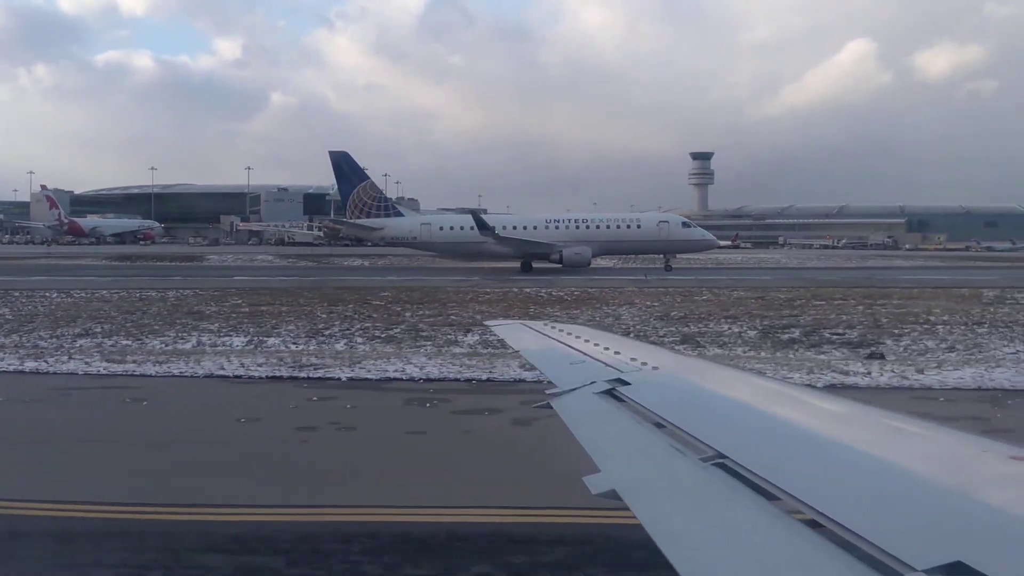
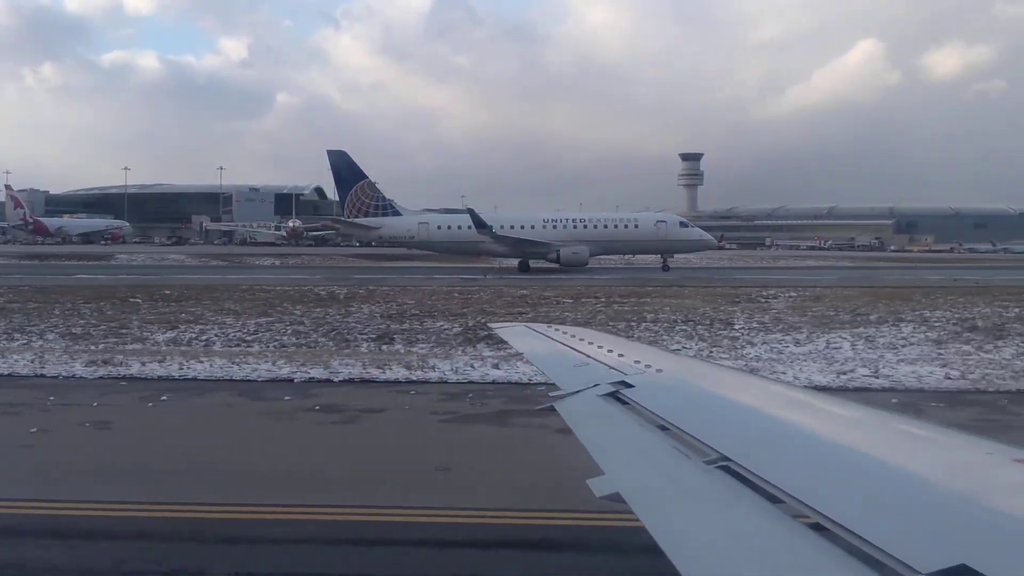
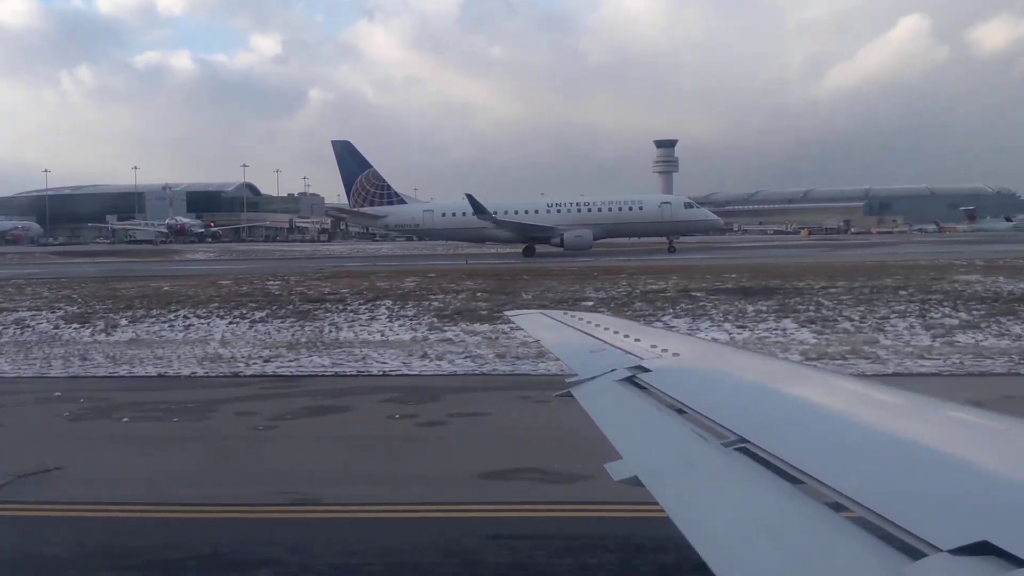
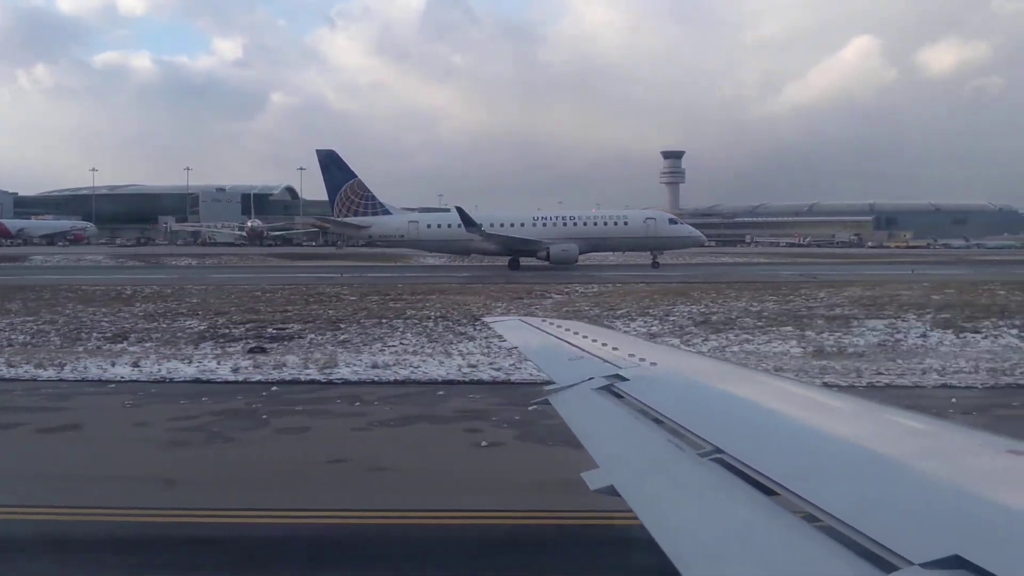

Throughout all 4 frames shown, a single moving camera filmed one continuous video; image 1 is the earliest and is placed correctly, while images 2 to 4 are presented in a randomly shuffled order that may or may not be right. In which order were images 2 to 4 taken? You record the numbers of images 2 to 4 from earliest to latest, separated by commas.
2, 4, 3
